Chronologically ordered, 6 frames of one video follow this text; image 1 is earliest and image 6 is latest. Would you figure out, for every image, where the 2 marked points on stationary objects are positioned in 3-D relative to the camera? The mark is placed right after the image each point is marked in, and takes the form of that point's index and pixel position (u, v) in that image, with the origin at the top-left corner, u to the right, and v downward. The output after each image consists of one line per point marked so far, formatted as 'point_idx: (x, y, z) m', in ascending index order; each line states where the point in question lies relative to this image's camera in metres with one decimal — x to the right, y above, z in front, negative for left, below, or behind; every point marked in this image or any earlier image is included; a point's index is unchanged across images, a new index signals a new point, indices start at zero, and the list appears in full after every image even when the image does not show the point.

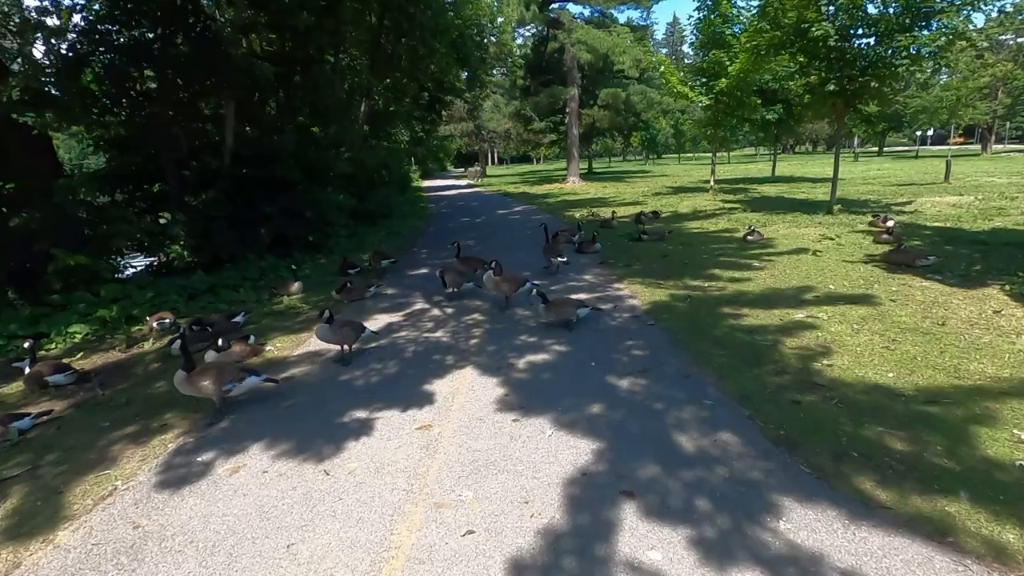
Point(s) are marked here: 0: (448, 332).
0: (-0.9, -0.6, +7.3) m
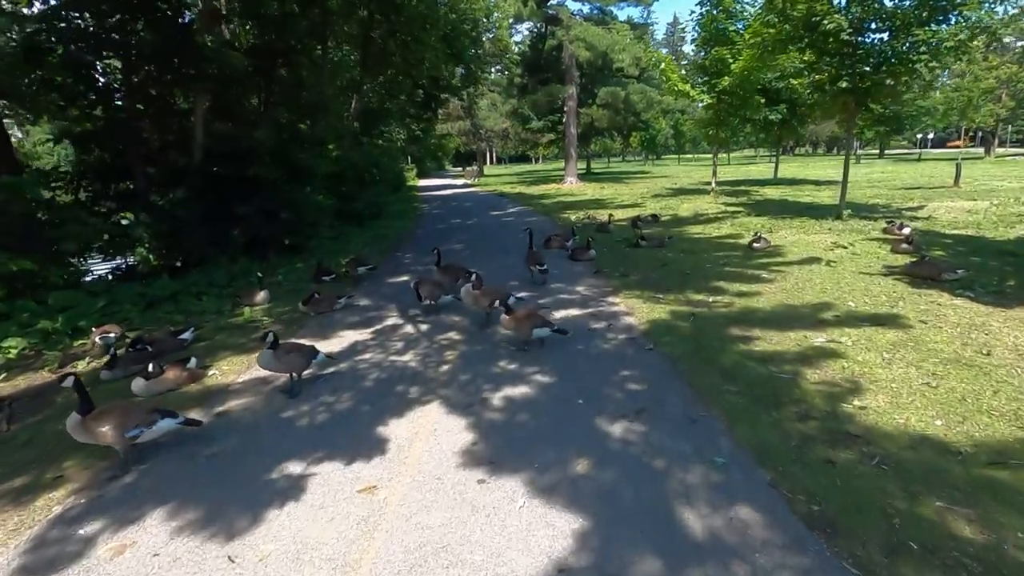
0: (-1.2, -0.8, +6.4) m
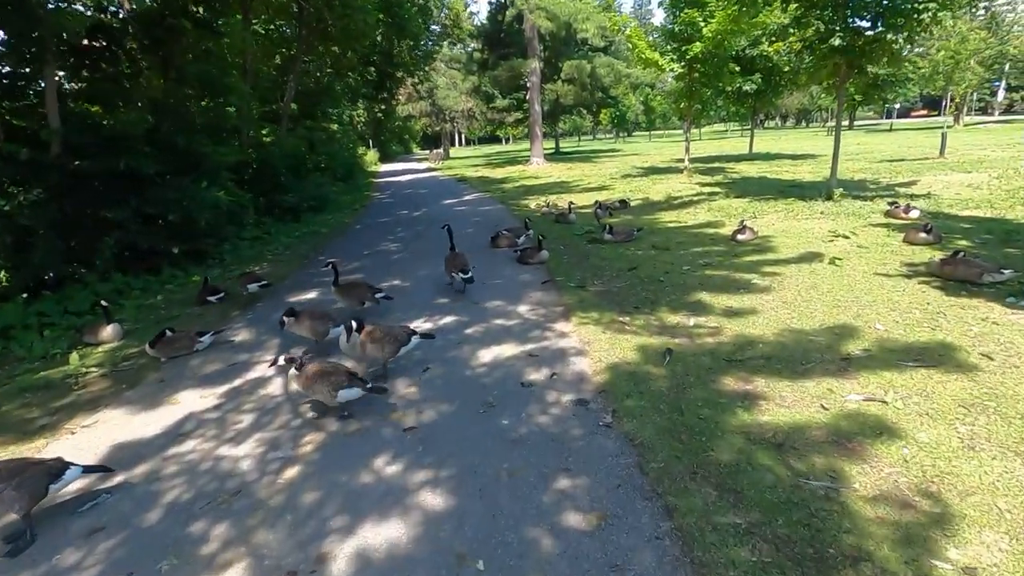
0: (-2.0, -1.2, +4.2) m
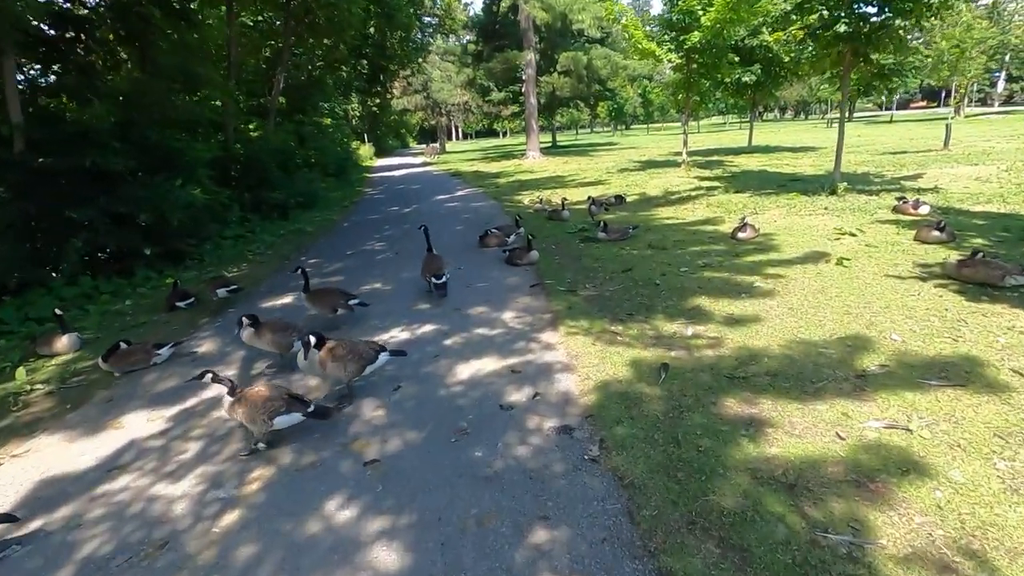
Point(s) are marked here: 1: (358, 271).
0: (-2.2, -1.3, +3.7) m
1: (-2.9, +0.3, +9.9) m
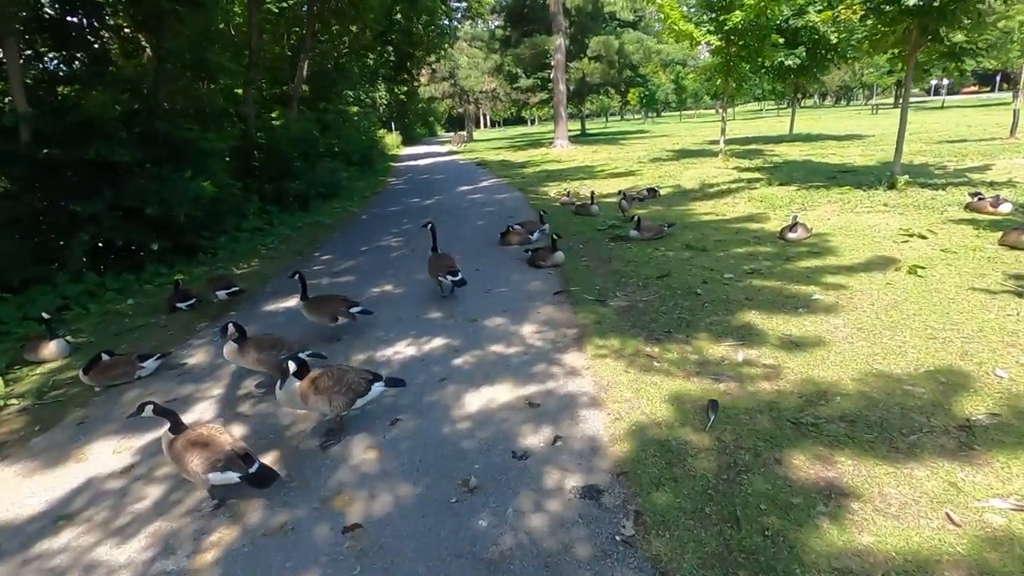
0: (-2.1, -1.5, +3.1) m
1: (-2.5, +0.3, +9.3) m
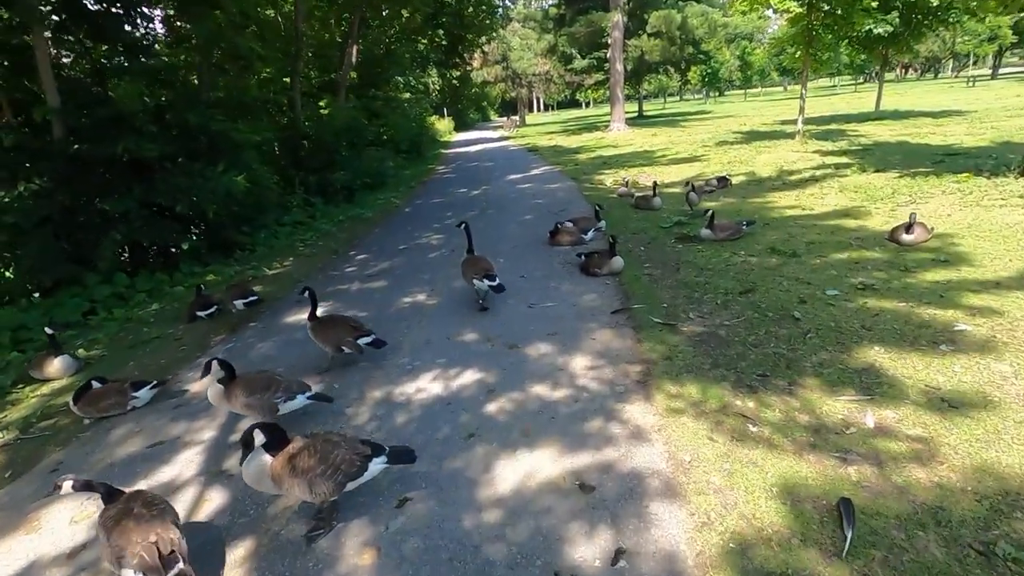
0: (-1.9, -1.7, +2.3) m
1: (-1.7, +0.2, +8.4) m
